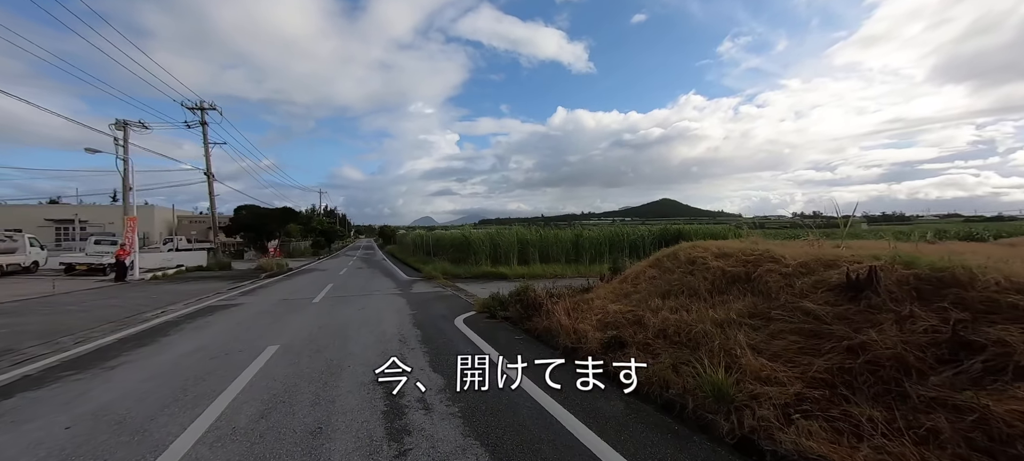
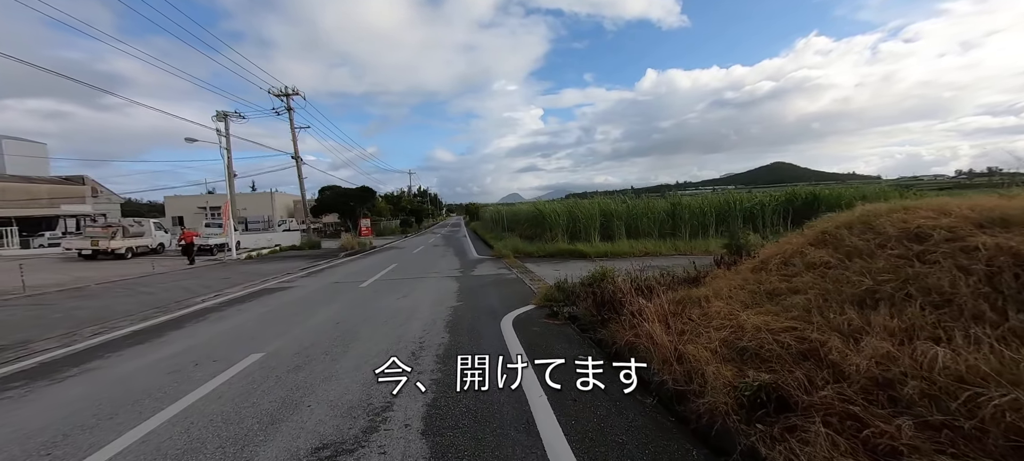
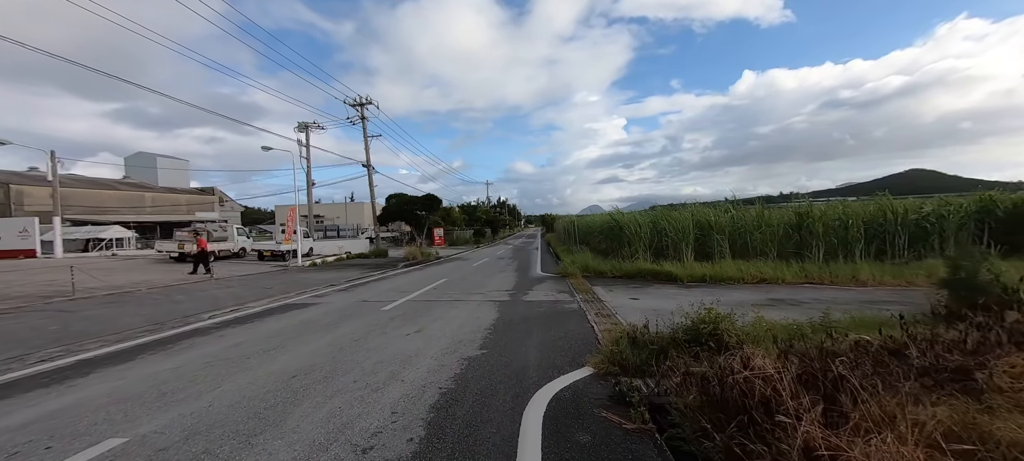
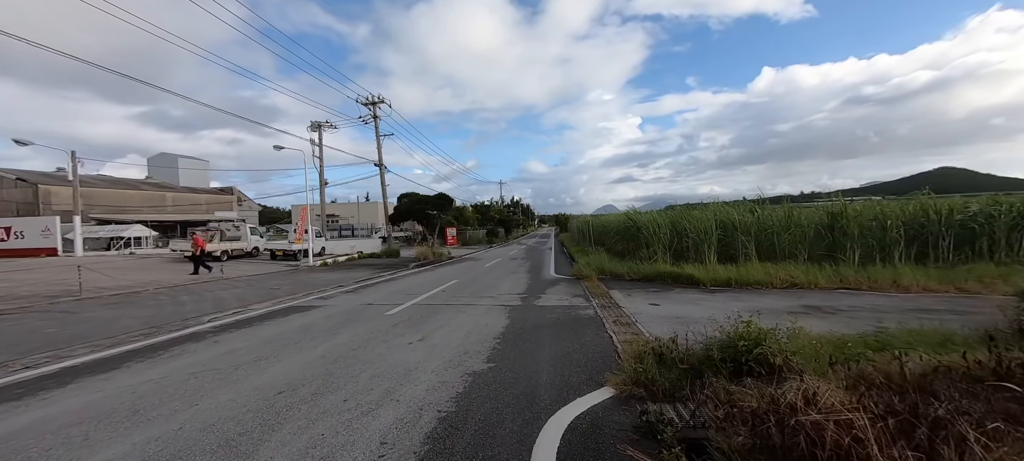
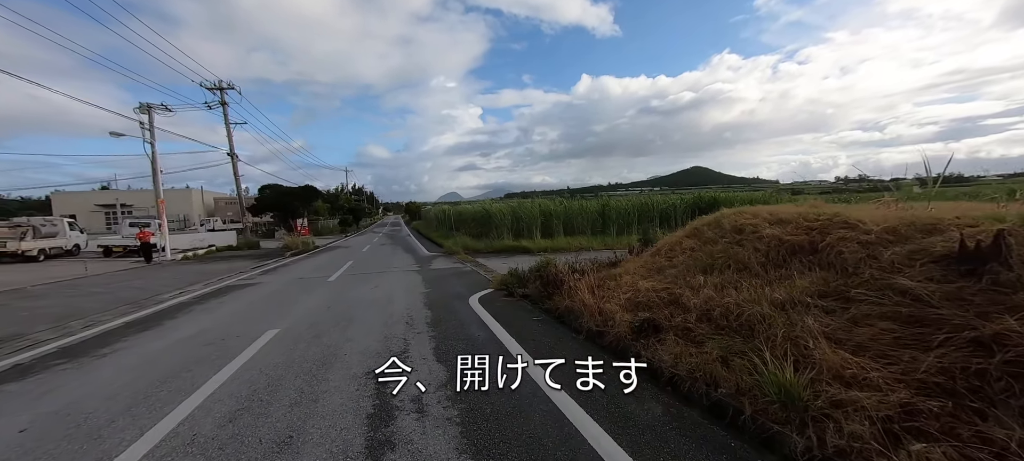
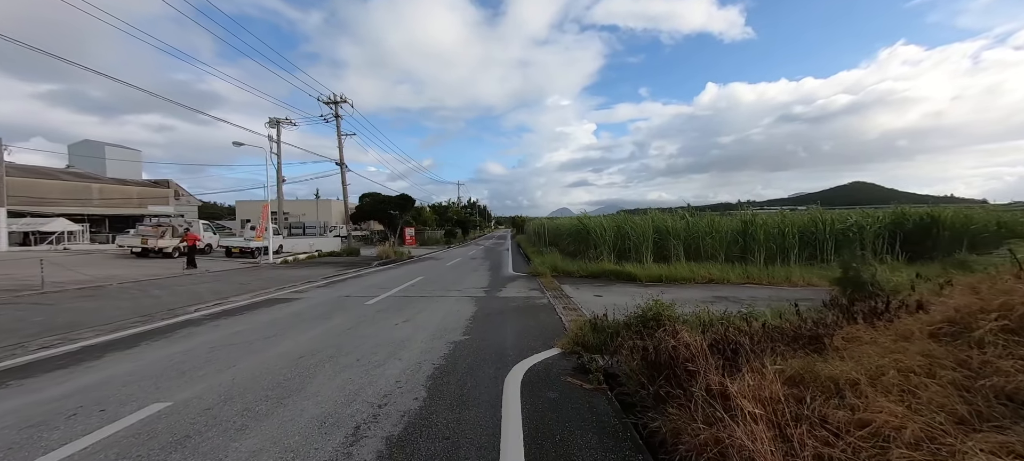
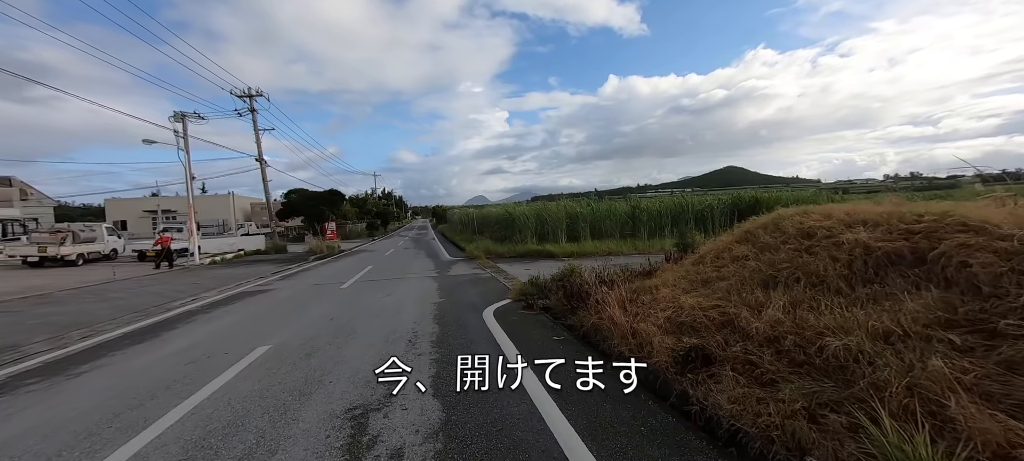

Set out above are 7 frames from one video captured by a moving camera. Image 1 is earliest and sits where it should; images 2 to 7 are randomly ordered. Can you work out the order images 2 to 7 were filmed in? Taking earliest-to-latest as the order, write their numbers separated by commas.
5, 7, 2, 6, 3, 4
